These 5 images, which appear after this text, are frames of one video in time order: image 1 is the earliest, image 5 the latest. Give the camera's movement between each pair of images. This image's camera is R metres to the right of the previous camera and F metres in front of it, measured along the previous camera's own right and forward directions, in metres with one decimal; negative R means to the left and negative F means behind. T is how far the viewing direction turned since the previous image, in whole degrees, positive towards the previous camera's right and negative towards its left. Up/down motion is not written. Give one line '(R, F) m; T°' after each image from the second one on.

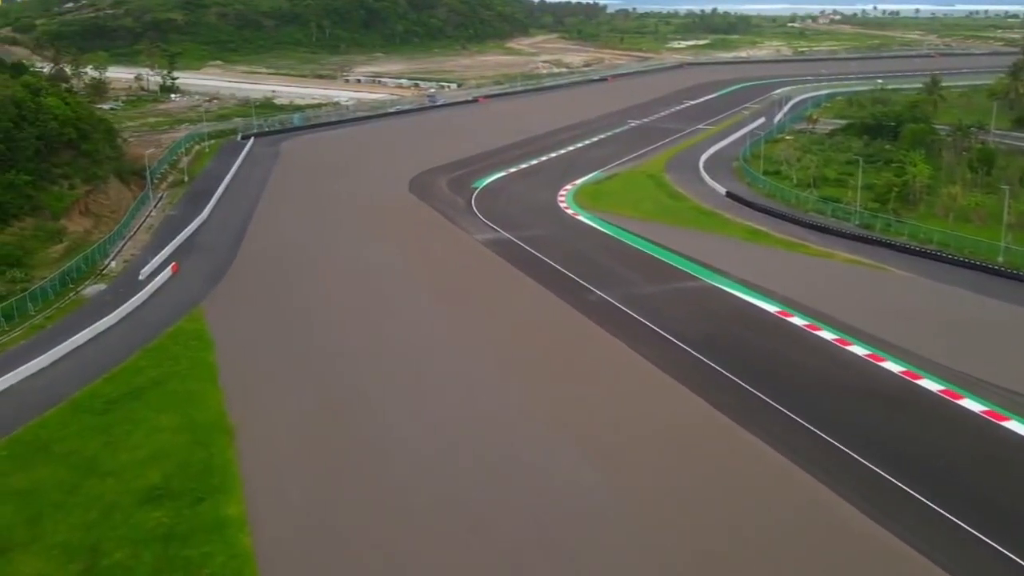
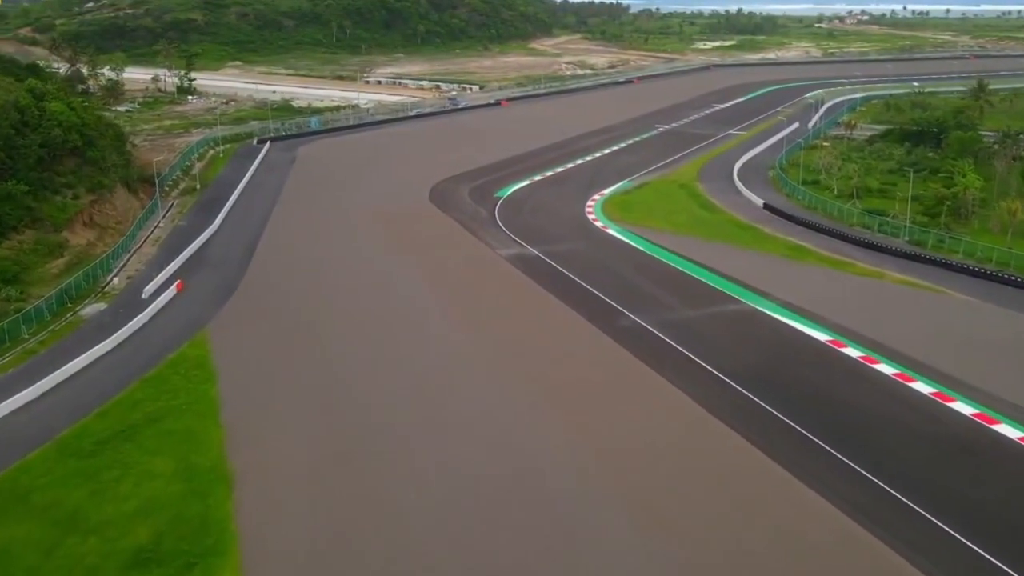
(-0.1, +1.3) m; -1°
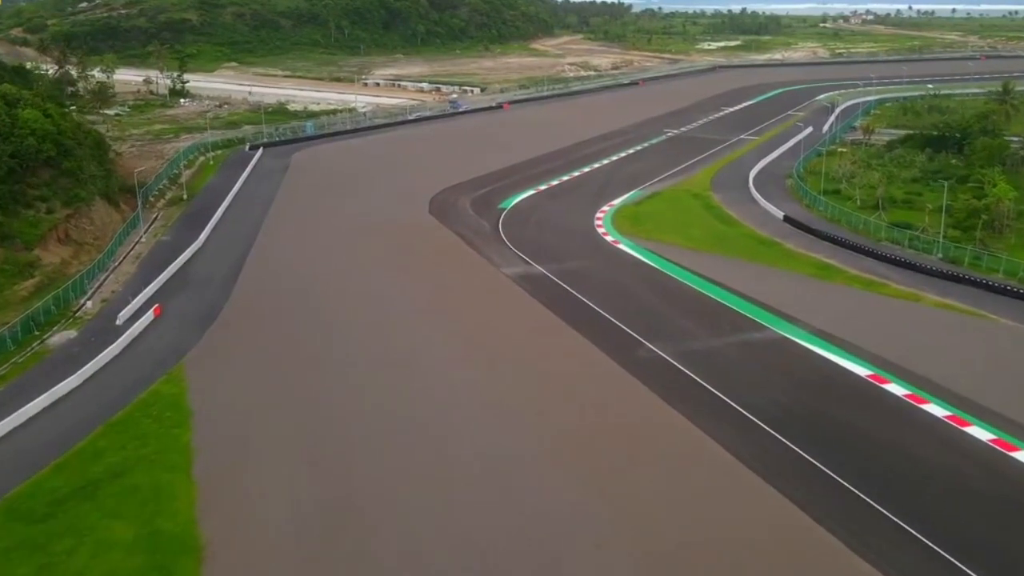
(-0.1, +1.5) m; 0°
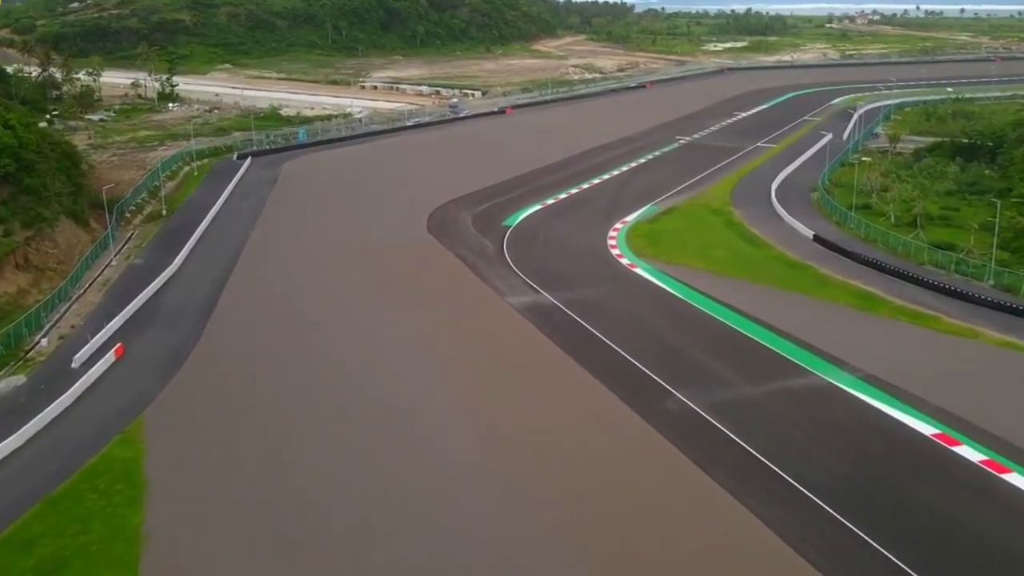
(-0.1, +2.0) m; 0°
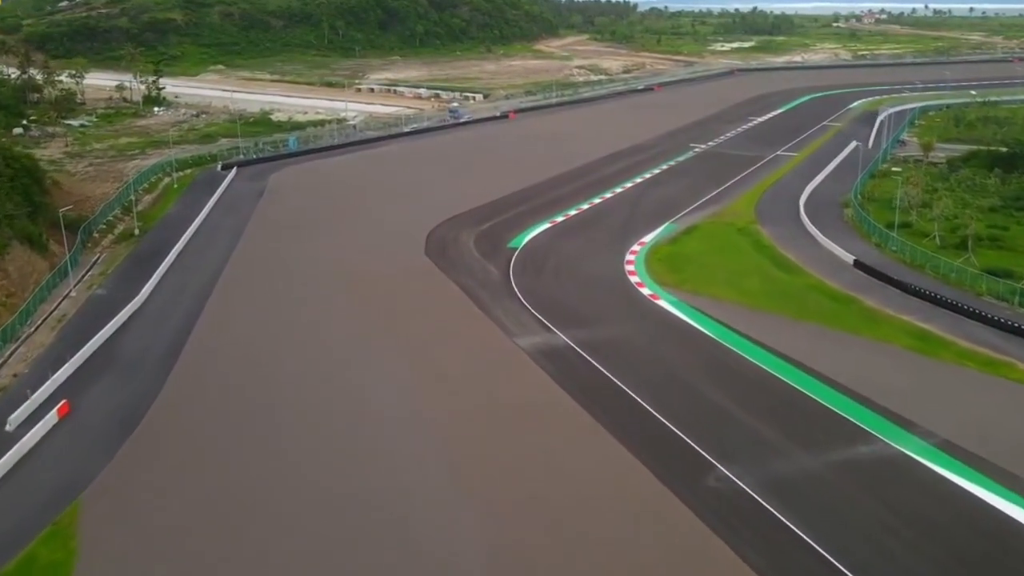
(-0.2, +2.2) m; 0°
